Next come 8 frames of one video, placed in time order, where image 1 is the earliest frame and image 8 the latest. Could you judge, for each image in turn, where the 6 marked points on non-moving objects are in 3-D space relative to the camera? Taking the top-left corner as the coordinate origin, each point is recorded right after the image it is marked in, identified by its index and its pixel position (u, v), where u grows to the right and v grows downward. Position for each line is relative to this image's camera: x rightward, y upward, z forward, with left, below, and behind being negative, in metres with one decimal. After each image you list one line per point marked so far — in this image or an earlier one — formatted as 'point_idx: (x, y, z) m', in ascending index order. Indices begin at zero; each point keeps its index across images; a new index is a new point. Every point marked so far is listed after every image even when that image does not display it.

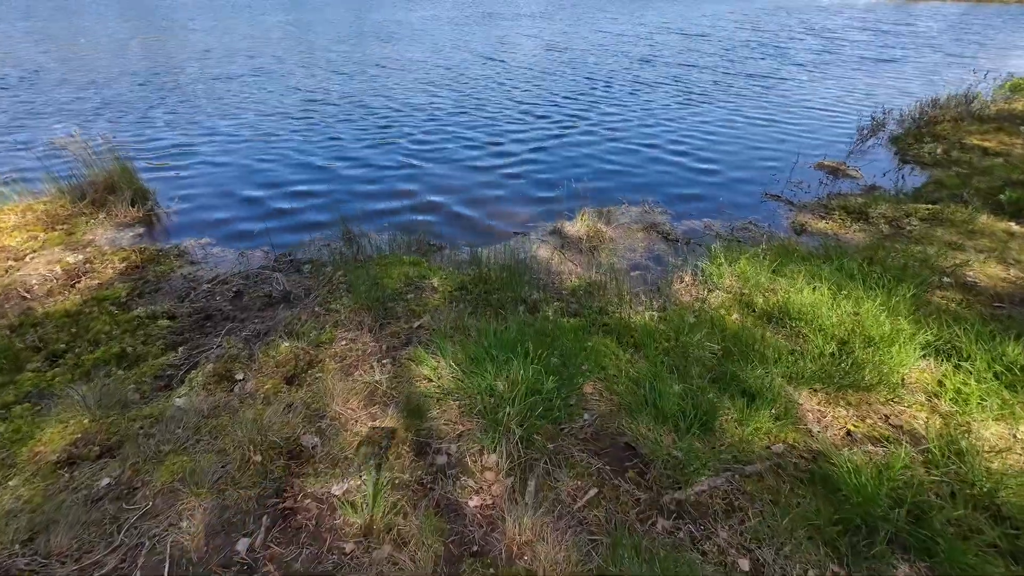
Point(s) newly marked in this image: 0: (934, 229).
0: (+6.8, +1.0, +7.0) m
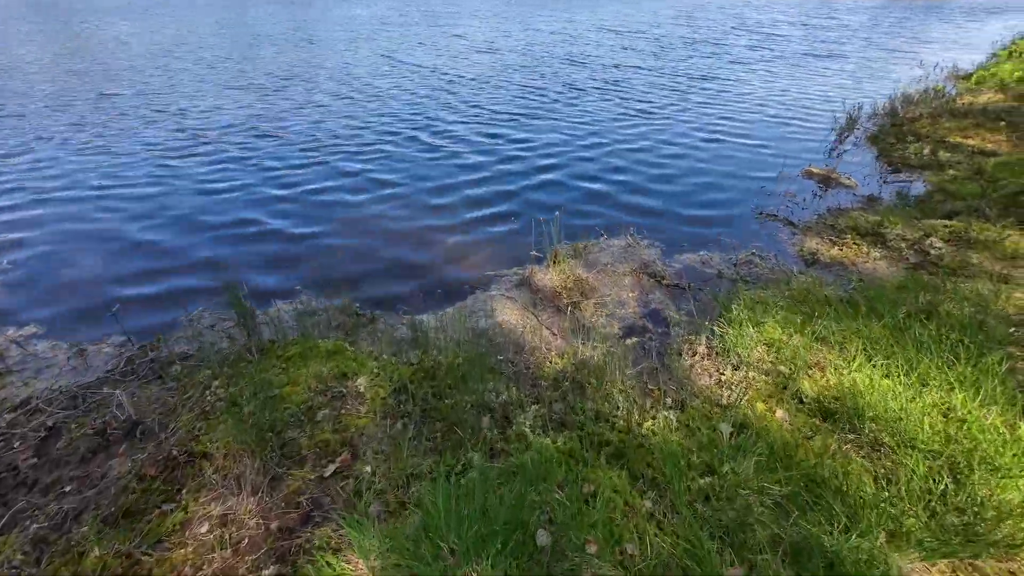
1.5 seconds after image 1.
0: (+6.2, +0.5, +6.0) m
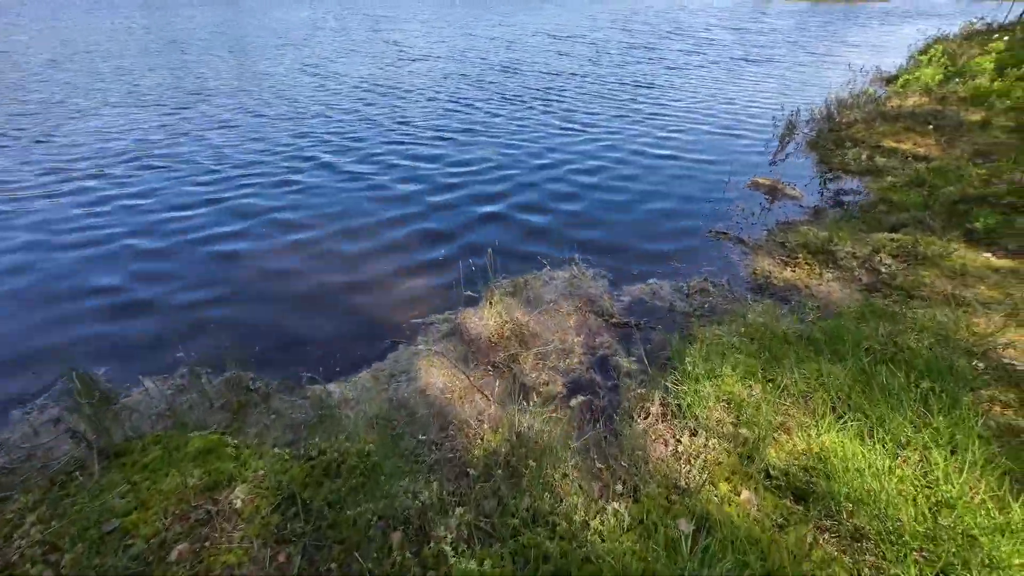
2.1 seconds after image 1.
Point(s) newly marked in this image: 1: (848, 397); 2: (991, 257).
0: (+5.3, +0.2, +5.7) m
1: (+2.9, -0.9, +3.8) m
2: (+6.6, +0.4, +5.9) m
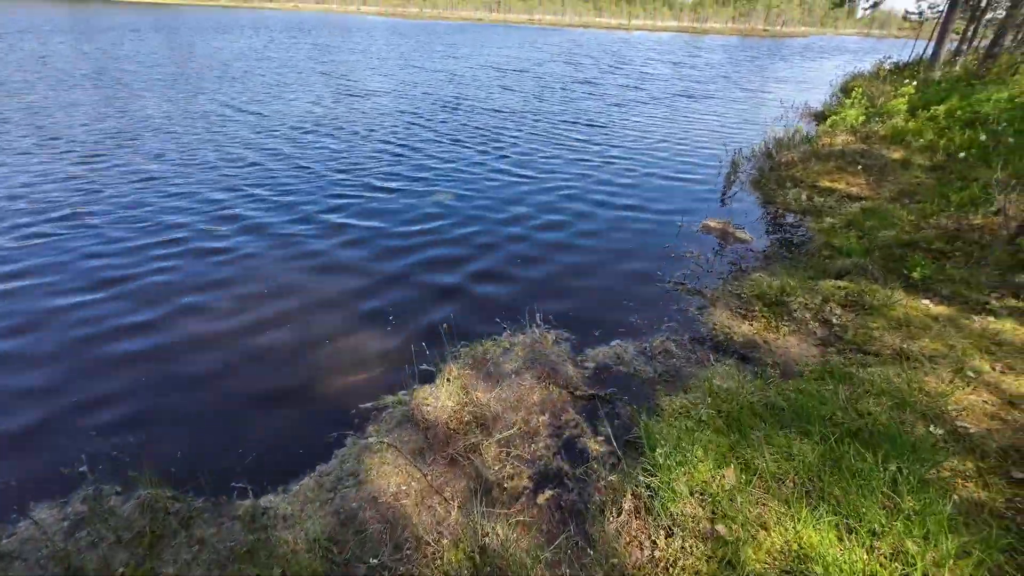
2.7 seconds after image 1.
0: (+4.8, -0.5, +5.9) m
1: (+2.6, -1.6, +3.7) m
2: (+6.0, -0.2, +6.2) m
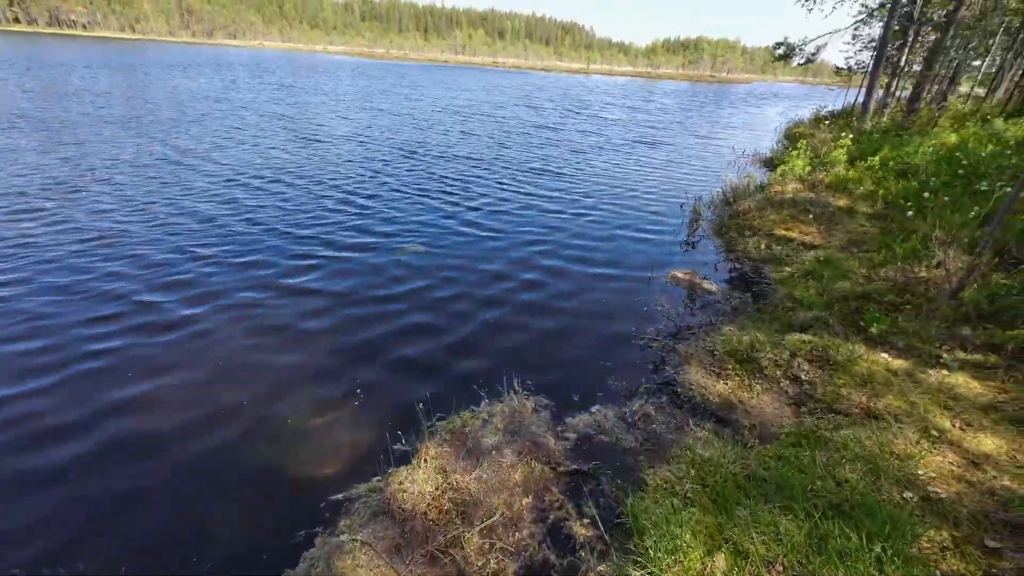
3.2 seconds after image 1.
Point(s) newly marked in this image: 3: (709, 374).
0: (+4.5, -1.3, +6.1) m
1: (+2.5, -2.3, +3.6) m
2: (+5.6, -1.1, +6.5) m
3: (+2.9, -1.3, +6.4) m
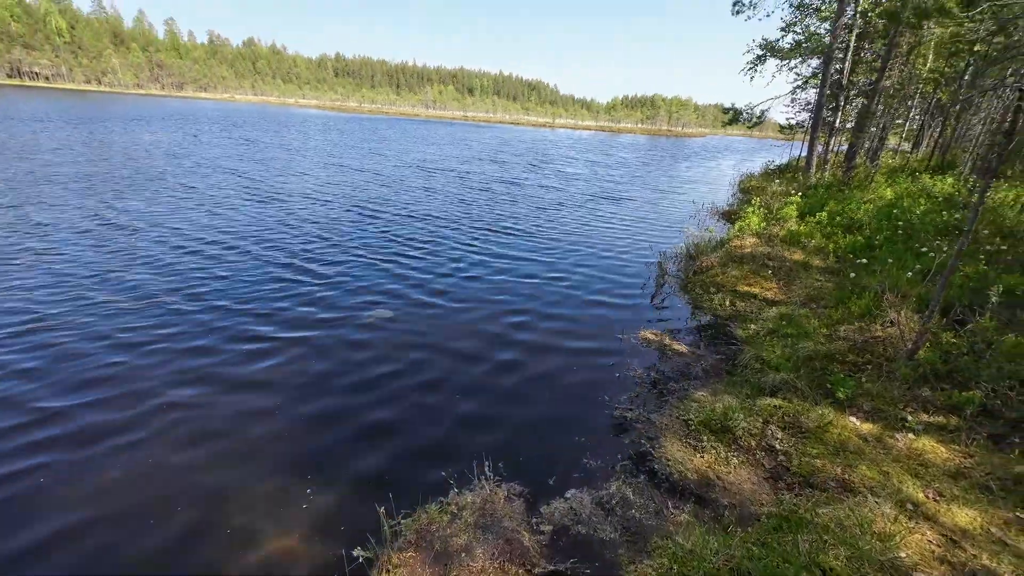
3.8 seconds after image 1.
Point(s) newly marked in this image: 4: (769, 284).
0: (+4.1, -2.3, +6.1) m
1: (+2.3, -3.0, +3.4) m
2: (+5.2, -2.0, +6.6) m
3: (+2.5, -2.3, +6.3) m
4: (+7.2, +0.1, +12.1) m
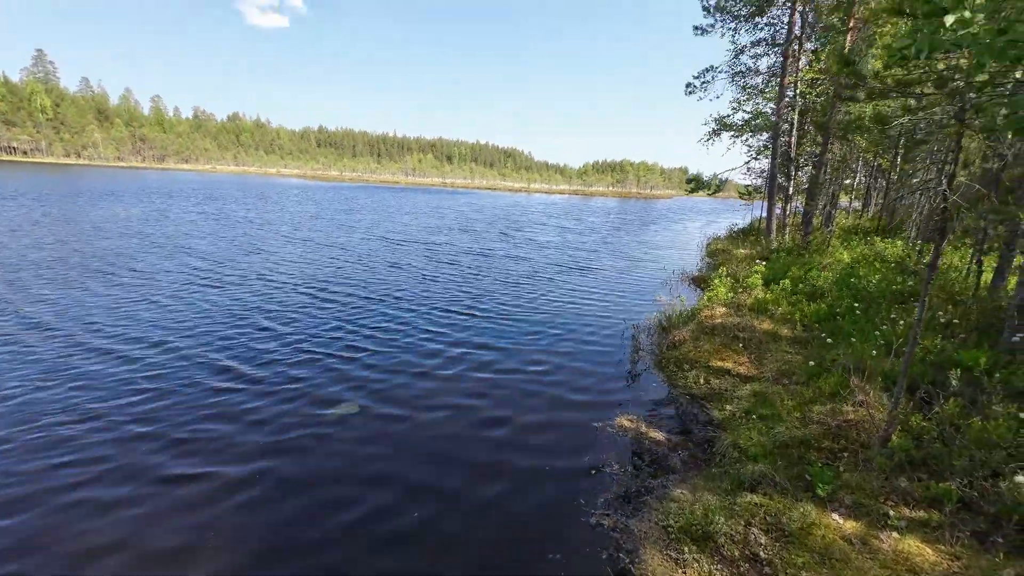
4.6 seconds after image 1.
0: (+3.7, -3.6, +5.7) m
1: (+2.0, -4.0, +2.9) m
2: (+4.8, -3.4, +6.3) m
3: (+2.1, -3.7, +5.9) m
4: (+6.4, -2.0, +12.2) m
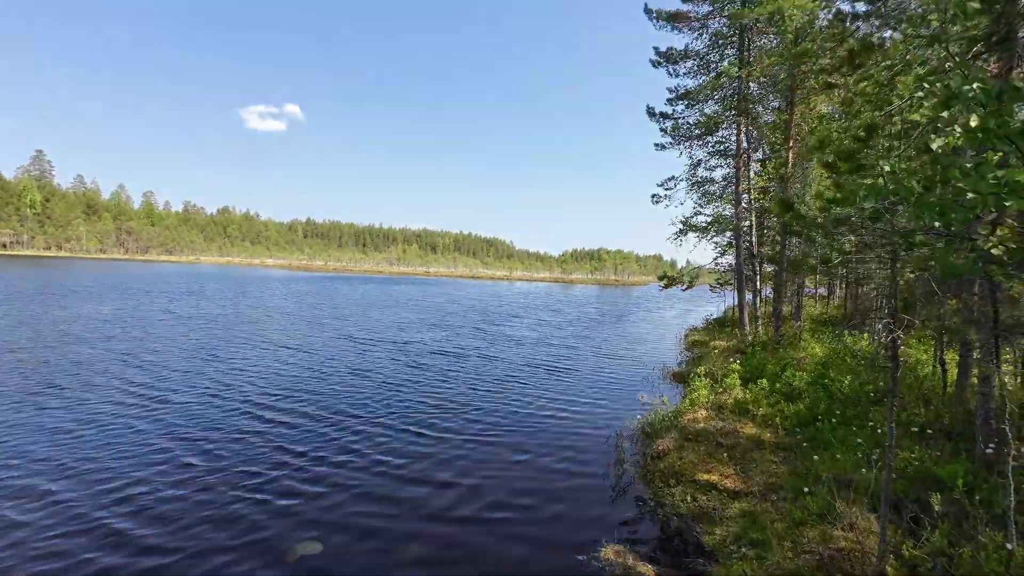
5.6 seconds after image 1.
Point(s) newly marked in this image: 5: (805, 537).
0: (+3.4, -5.3, +5.2) m
1: (+1.8, -5.2, +2.2) m
2: (+4.5, -5.3, +5.8) m
3: (+1.8, -5.5, +5.2) m
4: (+5.9, -5.0, +11.9) m
5: (+5.7, -4.8, +8.4) m
